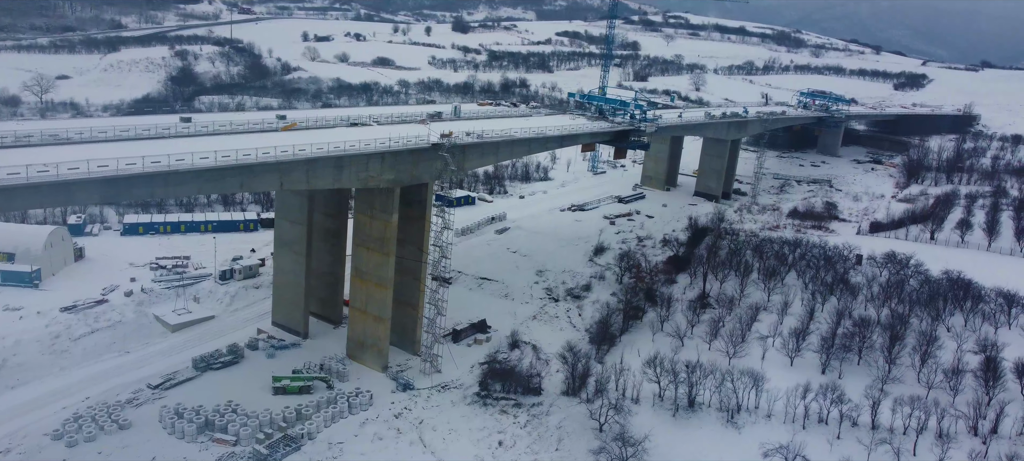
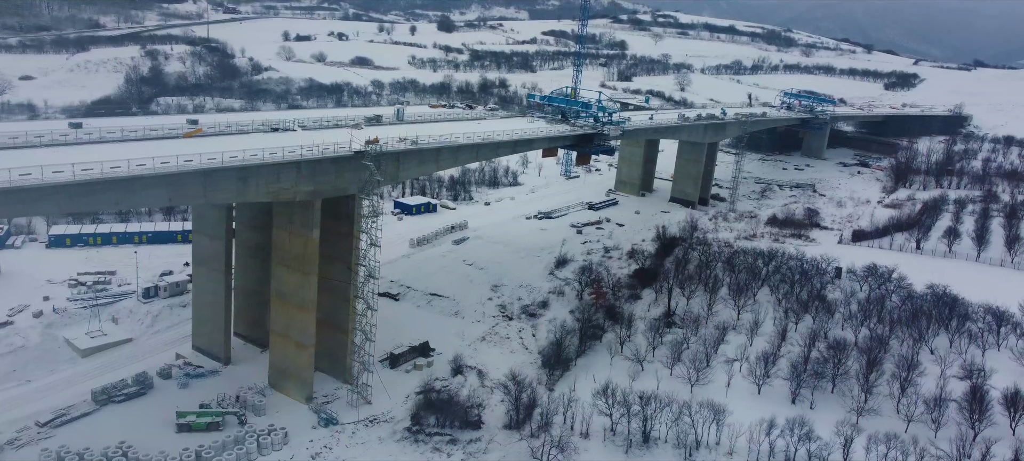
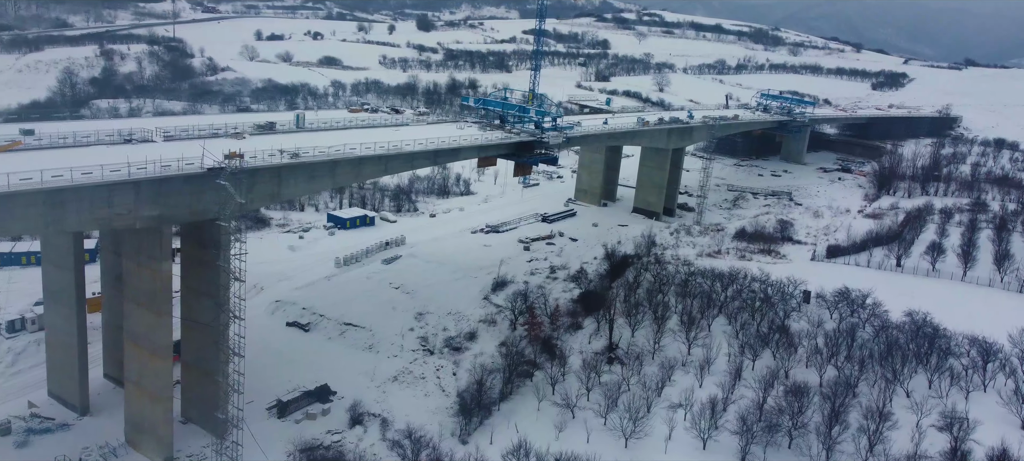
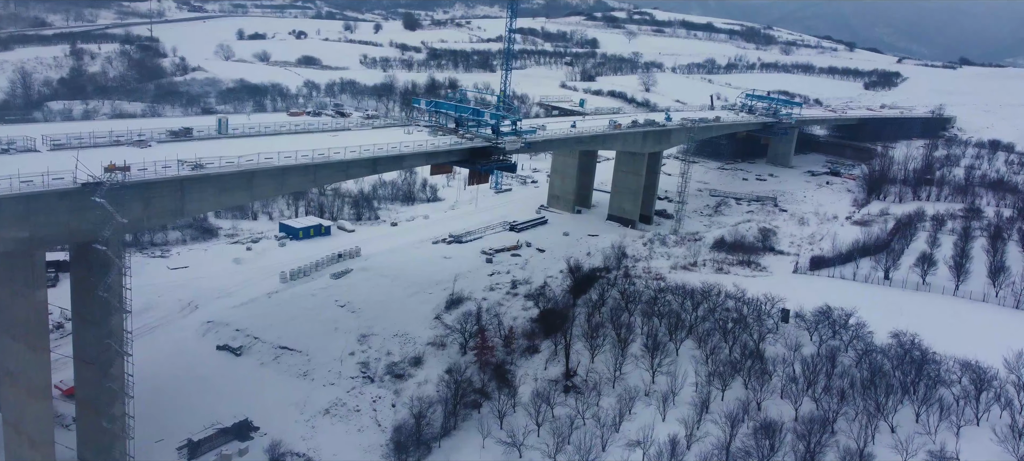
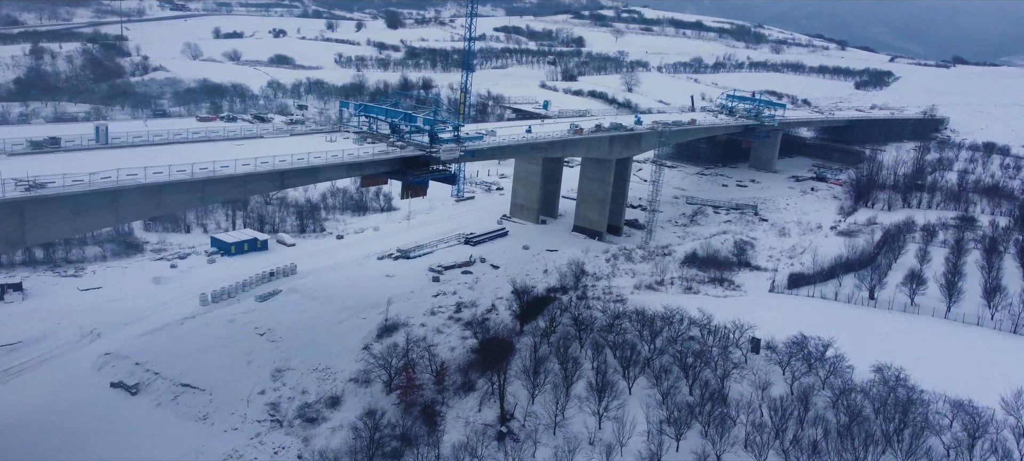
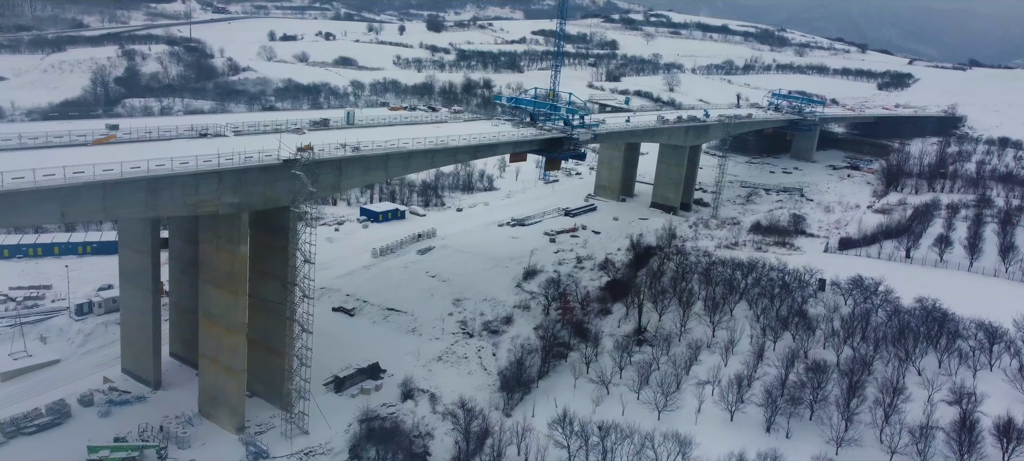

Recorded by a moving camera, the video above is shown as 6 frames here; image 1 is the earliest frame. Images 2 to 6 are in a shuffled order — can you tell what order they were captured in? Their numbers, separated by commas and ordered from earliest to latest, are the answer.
2, 6, 3, 4, 5
